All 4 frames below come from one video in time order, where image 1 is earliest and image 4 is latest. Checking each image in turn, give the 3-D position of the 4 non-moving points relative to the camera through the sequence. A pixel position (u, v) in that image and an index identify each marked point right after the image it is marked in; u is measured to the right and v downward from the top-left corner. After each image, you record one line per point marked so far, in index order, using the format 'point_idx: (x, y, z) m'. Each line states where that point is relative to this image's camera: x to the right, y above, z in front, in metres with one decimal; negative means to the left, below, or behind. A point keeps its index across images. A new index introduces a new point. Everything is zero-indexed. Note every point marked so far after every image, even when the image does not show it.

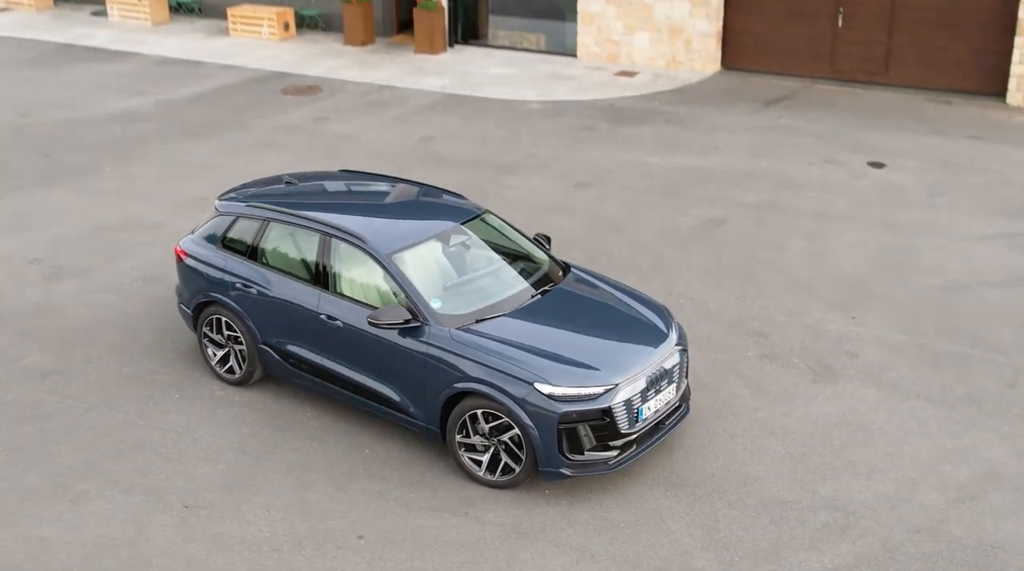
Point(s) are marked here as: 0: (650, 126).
0: (+2.7, +2.3, +16.6) m
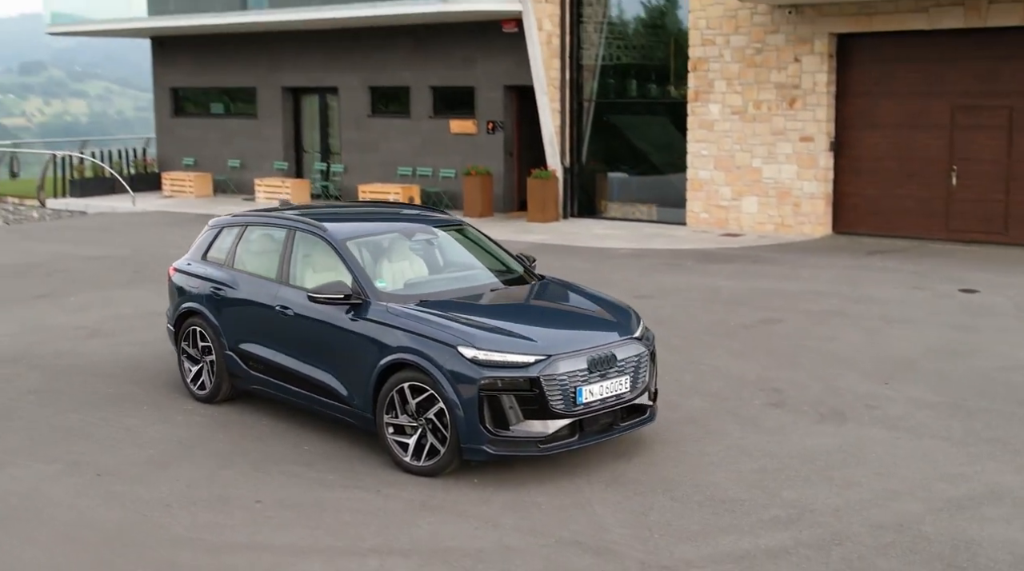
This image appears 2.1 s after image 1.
0: (+3.8, +0.3, +16.2) m
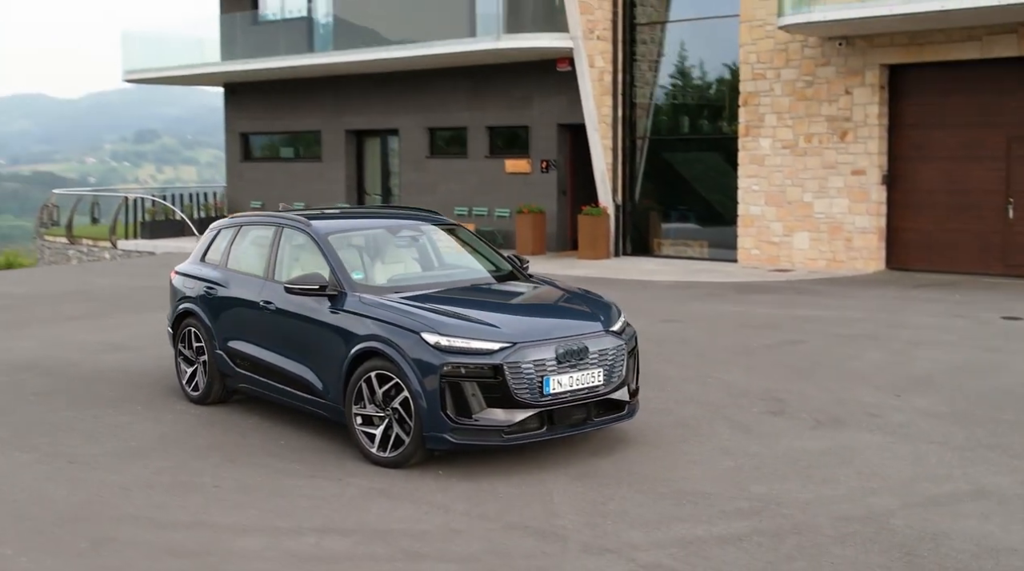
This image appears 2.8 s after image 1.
0: (+4.3, -0.1, +15.9) m
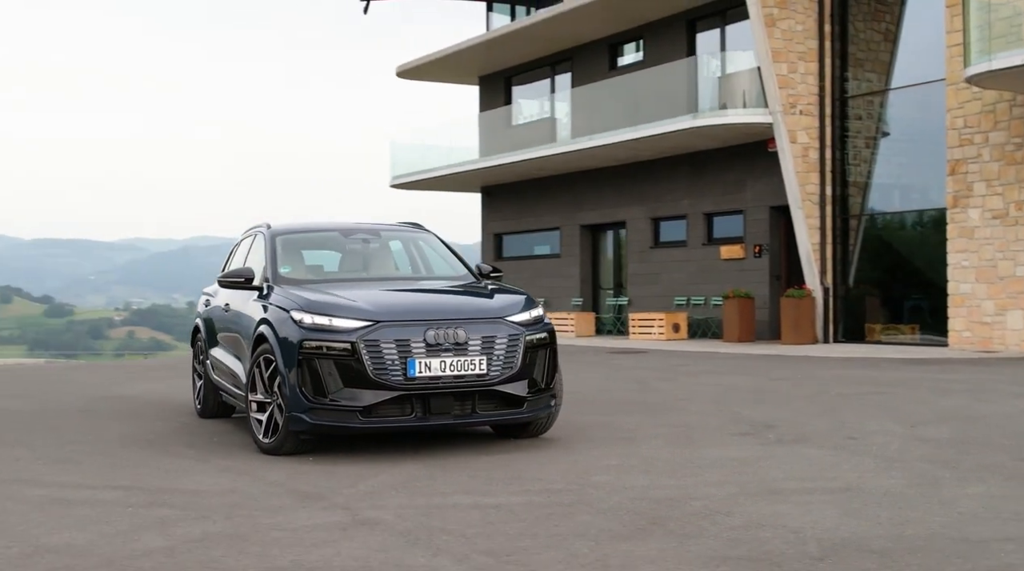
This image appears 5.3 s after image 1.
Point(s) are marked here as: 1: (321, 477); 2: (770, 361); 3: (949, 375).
0: (+6.0, -1.0, +14.3) m
1: (-0.9, -0.9, +4.5) m
2: (+3.9, -1.1, +15.3) m
3: (+5.6, -1.2, +12.3) m
